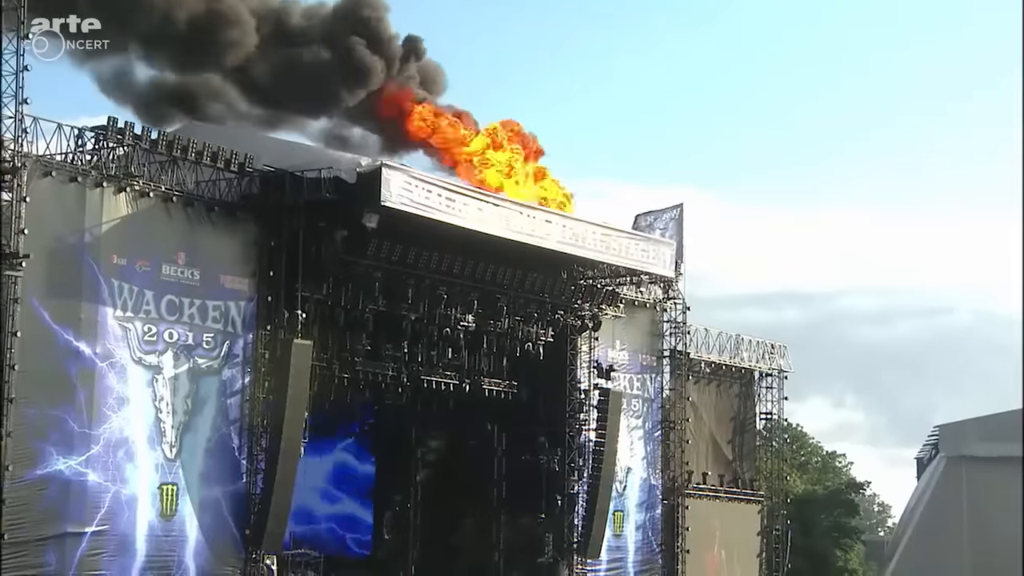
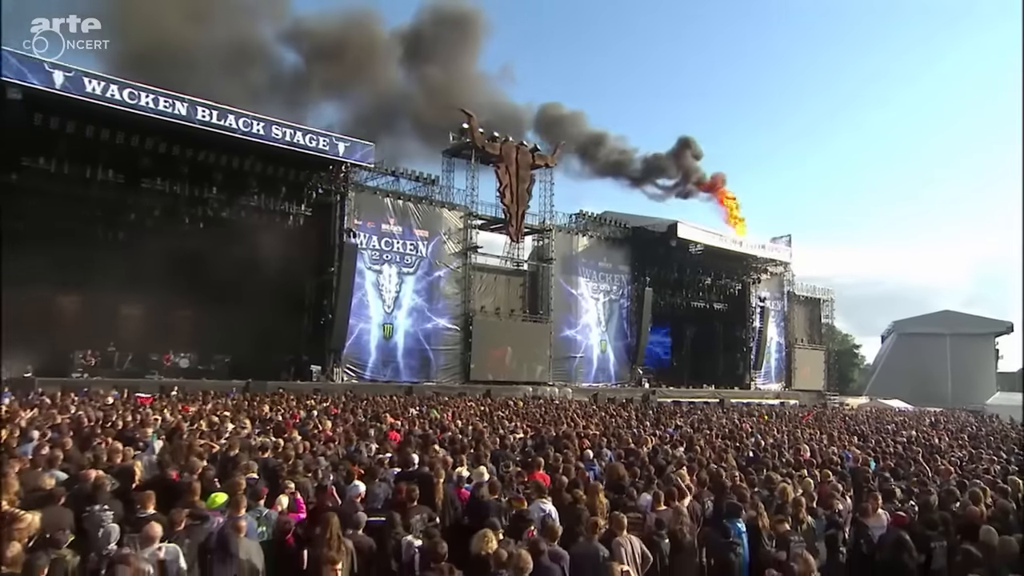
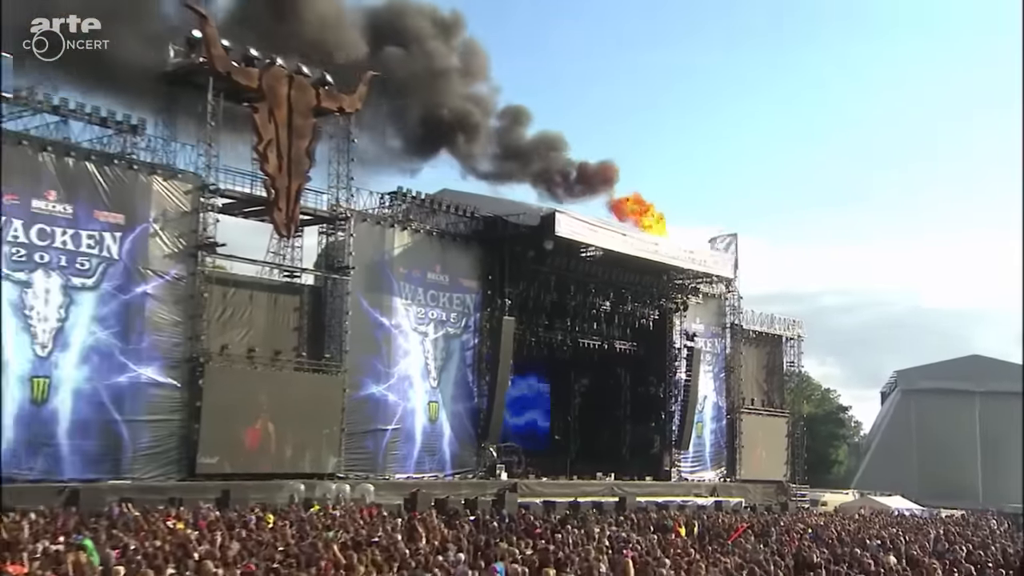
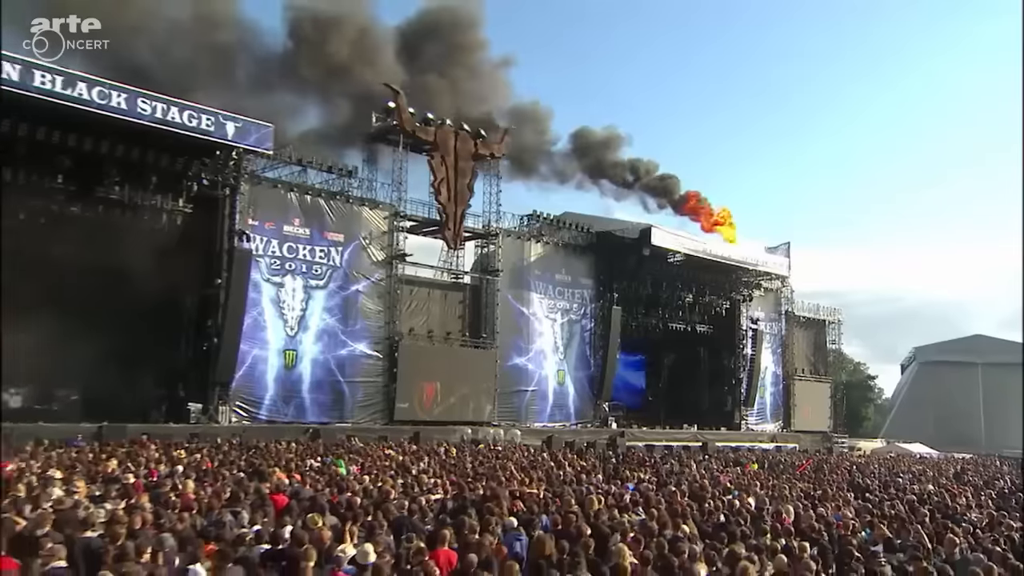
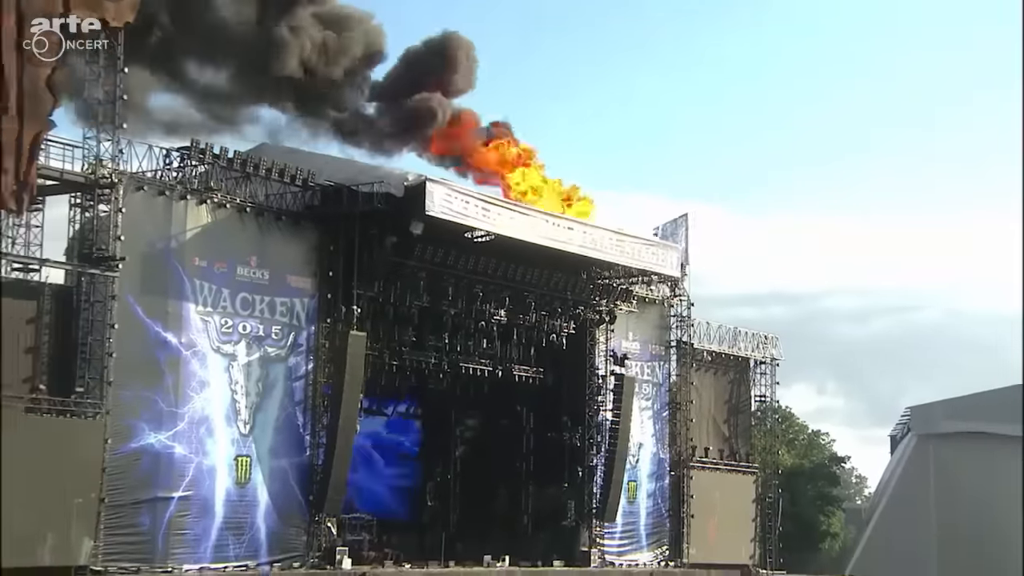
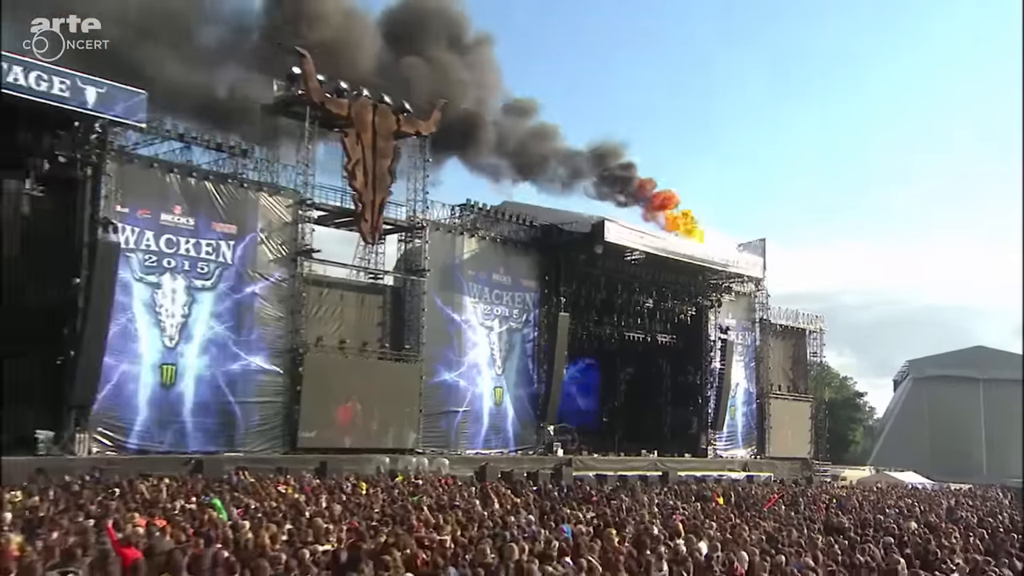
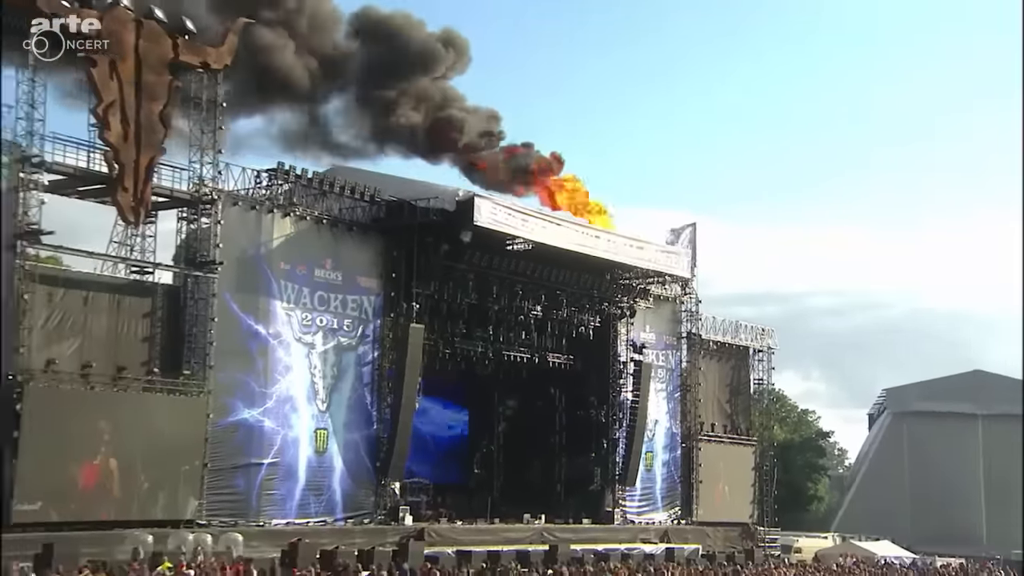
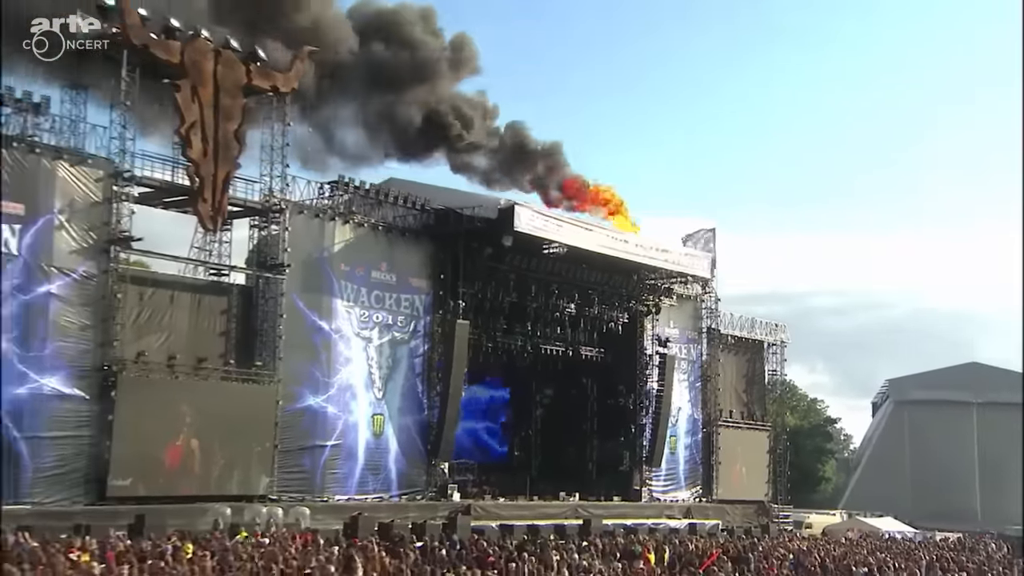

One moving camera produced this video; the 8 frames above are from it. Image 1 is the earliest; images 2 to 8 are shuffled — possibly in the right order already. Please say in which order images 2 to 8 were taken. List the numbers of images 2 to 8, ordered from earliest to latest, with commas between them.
5, 7, 8, 3, 6, 4, 2
